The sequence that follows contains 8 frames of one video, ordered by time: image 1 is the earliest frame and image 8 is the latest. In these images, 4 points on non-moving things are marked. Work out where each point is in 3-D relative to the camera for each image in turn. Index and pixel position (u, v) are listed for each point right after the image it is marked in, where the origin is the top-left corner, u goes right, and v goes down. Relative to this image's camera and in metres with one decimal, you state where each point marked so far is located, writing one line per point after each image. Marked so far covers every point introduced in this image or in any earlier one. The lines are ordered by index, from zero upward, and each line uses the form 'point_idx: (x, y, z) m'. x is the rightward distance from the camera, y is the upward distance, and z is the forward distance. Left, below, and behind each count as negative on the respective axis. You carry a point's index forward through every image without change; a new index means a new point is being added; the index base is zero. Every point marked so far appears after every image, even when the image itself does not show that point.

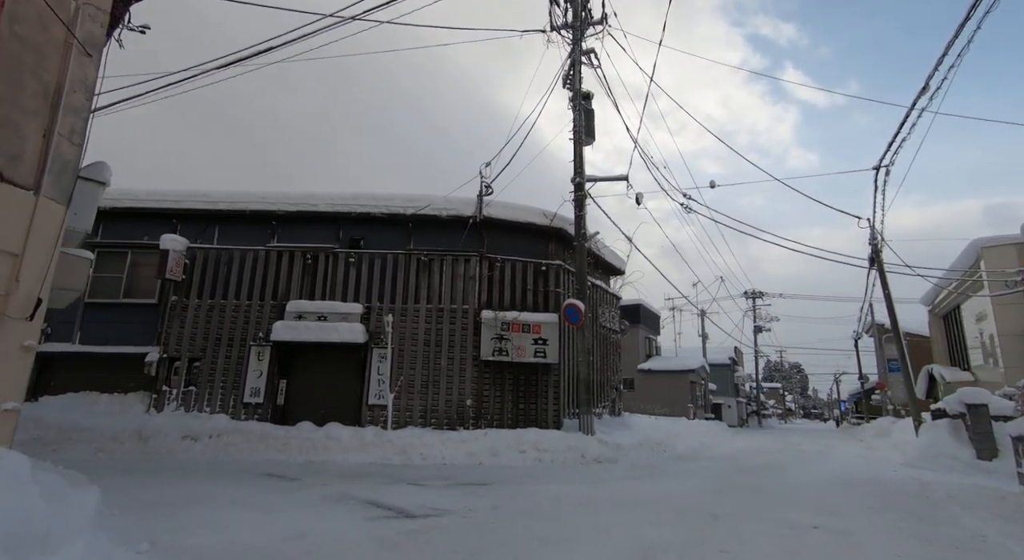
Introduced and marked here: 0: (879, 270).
0: (+8.7, +0.3, +13.8) m
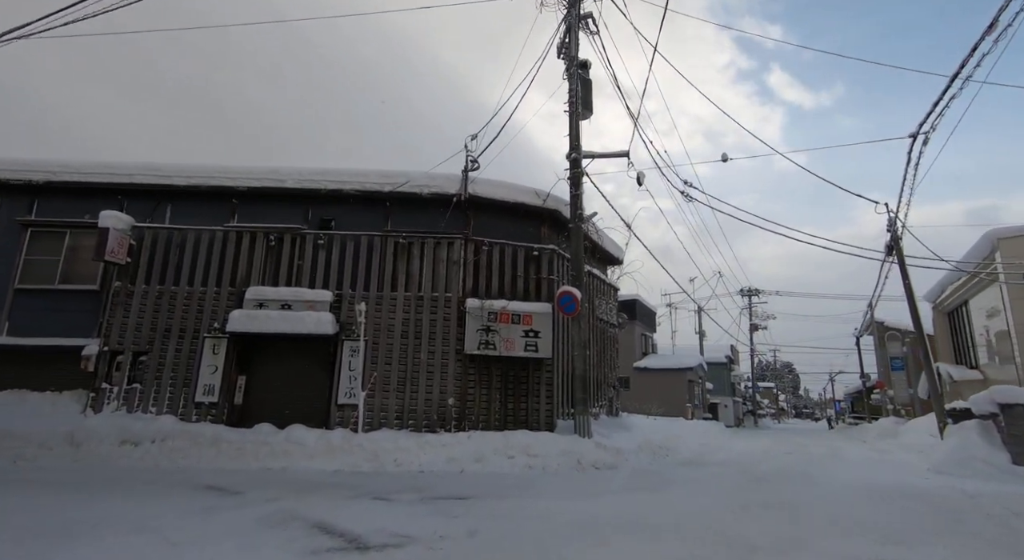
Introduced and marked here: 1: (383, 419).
0: (+8.5, +0.5, +12.8) m
1: (-2.1, -2.3, +9.5) m
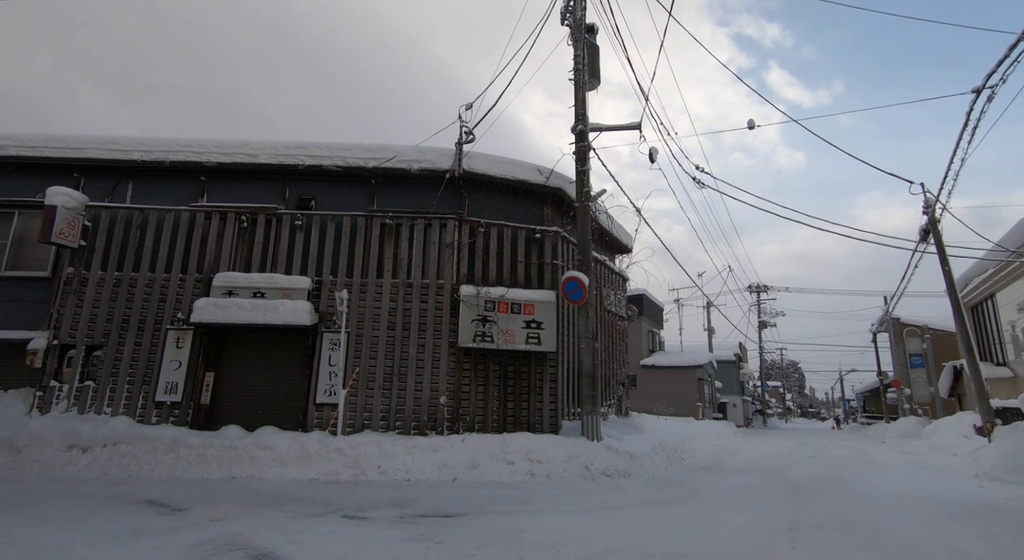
0: (+8.5, +0.8, +11.7) m
1: (-2.1, -2.0, +8.5) m
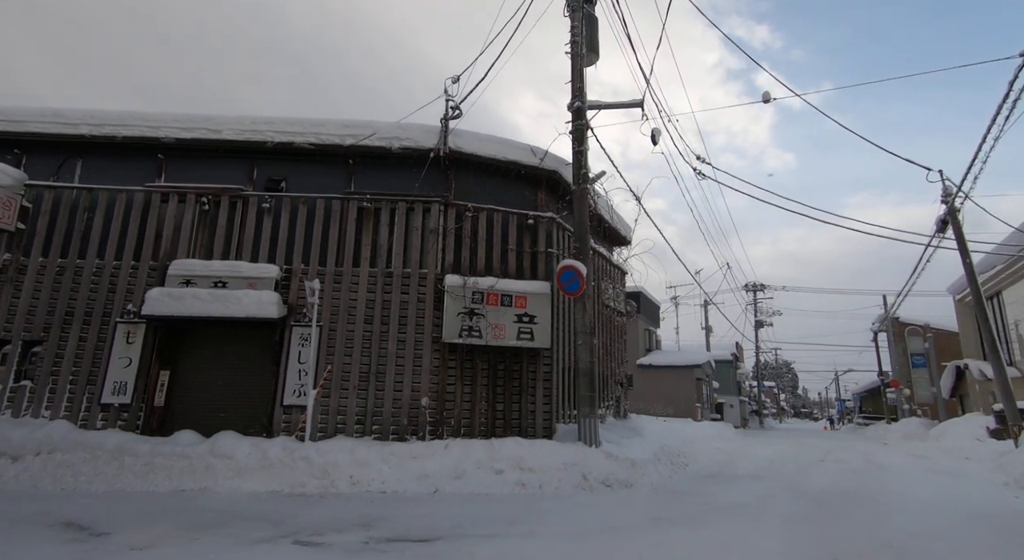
0: (+8.3, +0.9, +10.9) m
1: (-2.3, -1.9, +7.6) m
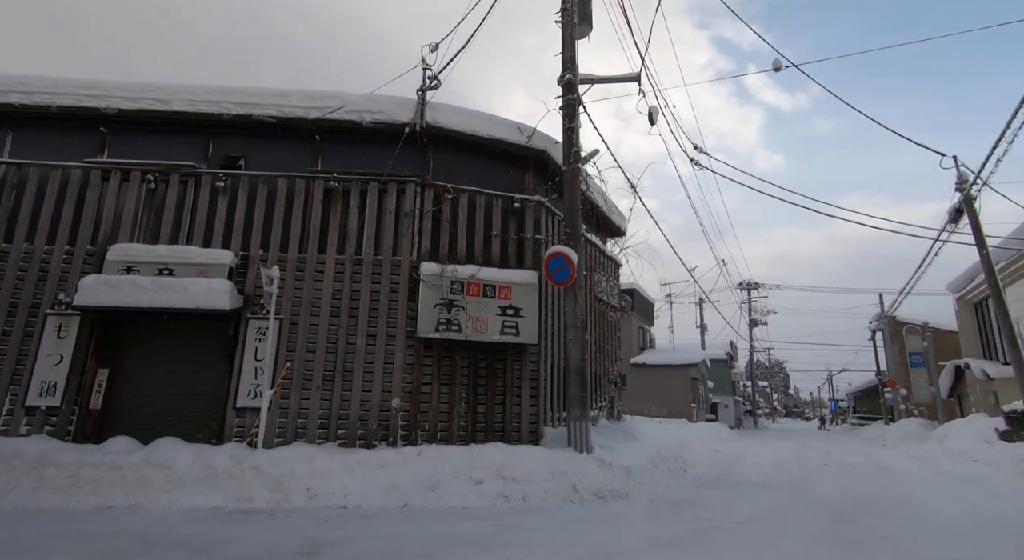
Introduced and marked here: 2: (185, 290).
0: (+8.1, +1.0, +10.2) m
1: (-2.5, -1.7, +6.8) m
2: (-3.7, -0.1, +6.7) m
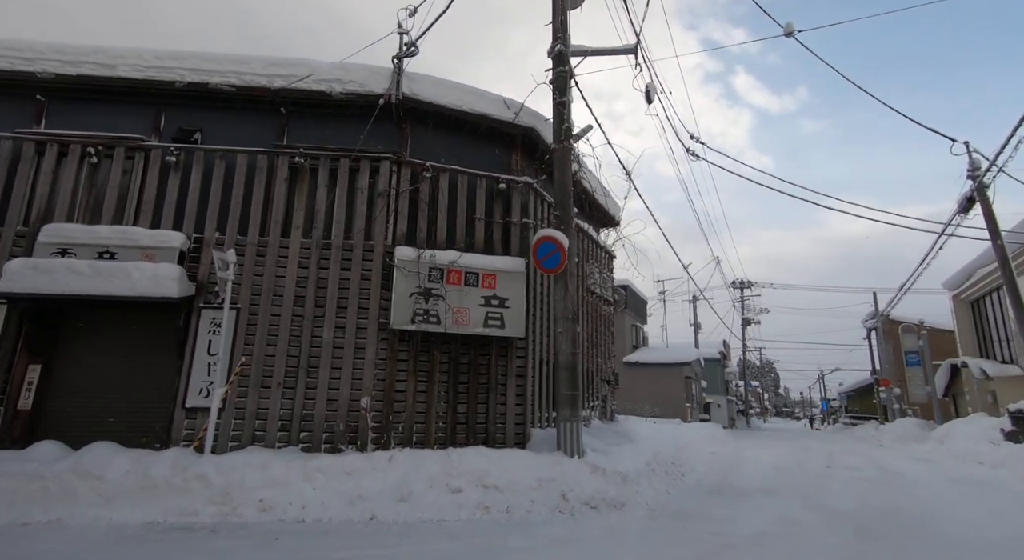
0: (+7.8, +1.2, +9.7) m
1: (-2.6, -1.6, +6.1) m
2: (-3.9, 0.0, +6.0) m
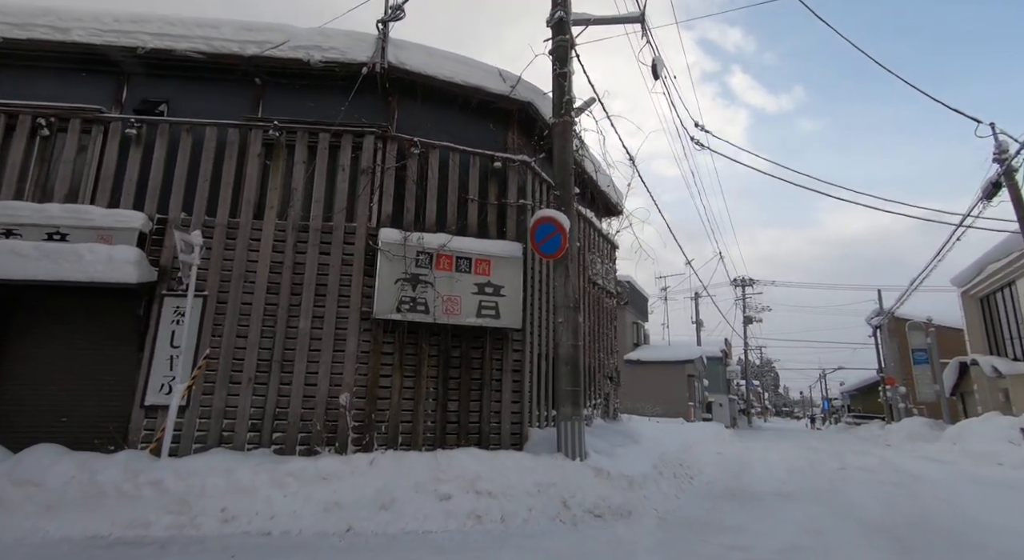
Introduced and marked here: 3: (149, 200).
0: (+7.8, +1.3, +9.1) m
1: (-2.7, -1.4, +5.5) m
2: (-3.9, +0.2, +5.4) m
3: (-3.7, +0.8, +5.9) m
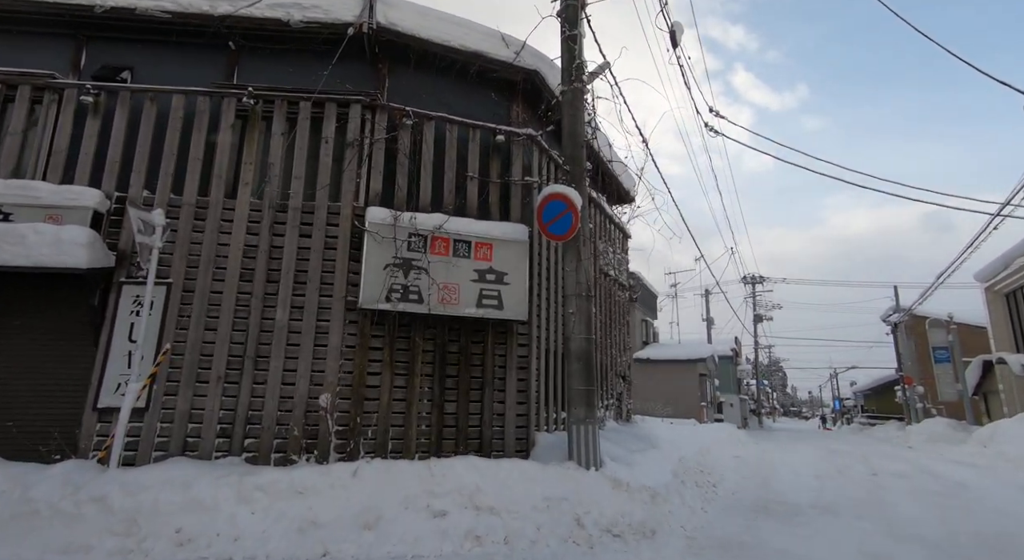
0: (+7.9, +1.5, +8.3) m
1: (-2.6, -1.3, +4.8) m
2: (-3.9, +0.3, +4.7) m
3: (-3.6, +0.9, +5.2) m
